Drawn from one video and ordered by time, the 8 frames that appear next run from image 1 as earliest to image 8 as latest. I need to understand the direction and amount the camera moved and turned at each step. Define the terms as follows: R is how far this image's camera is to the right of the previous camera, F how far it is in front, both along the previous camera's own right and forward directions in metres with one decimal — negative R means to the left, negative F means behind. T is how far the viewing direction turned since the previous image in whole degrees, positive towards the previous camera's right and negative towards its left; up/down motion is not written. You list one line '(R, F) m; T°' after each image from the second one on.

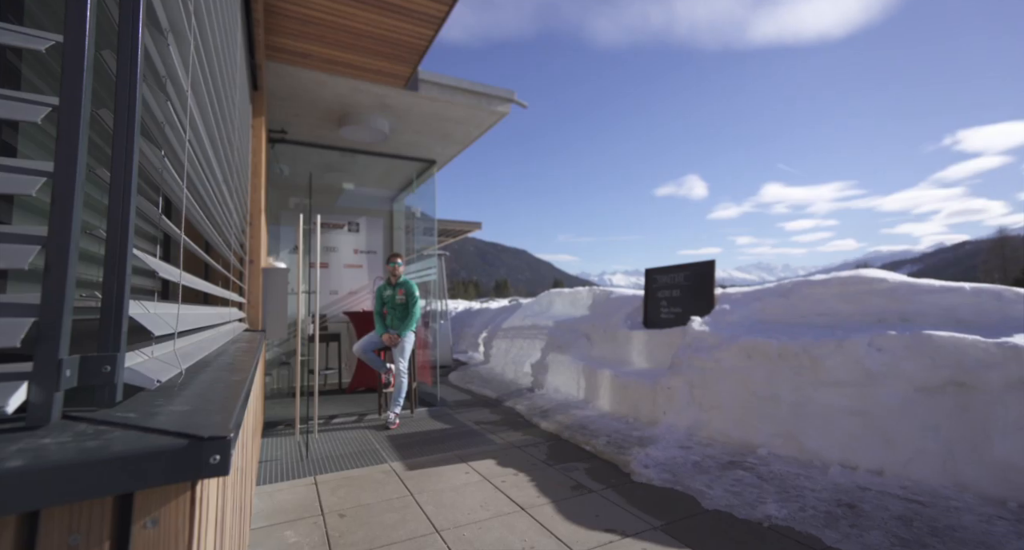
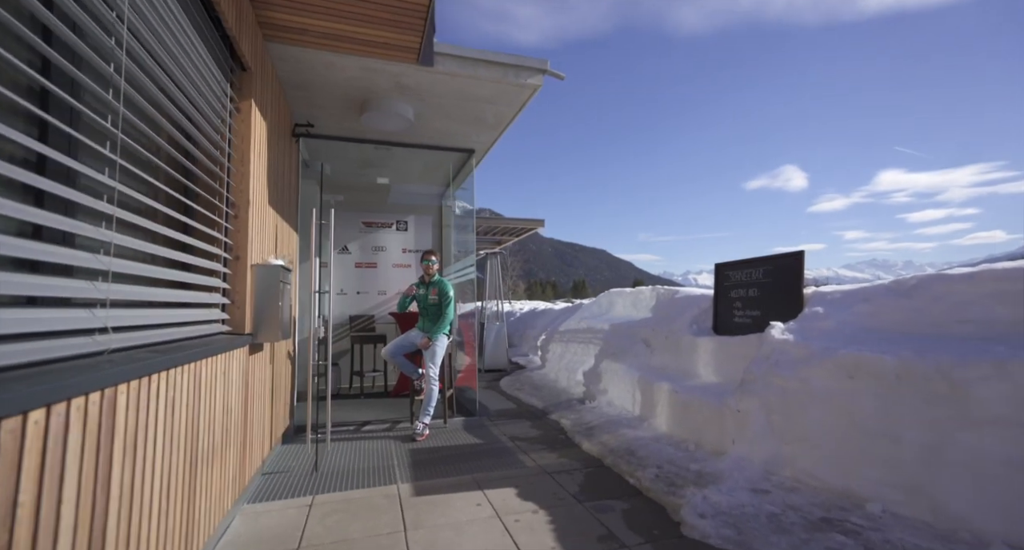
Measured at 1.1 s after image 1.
(+0.4, +0.6) m; -10°
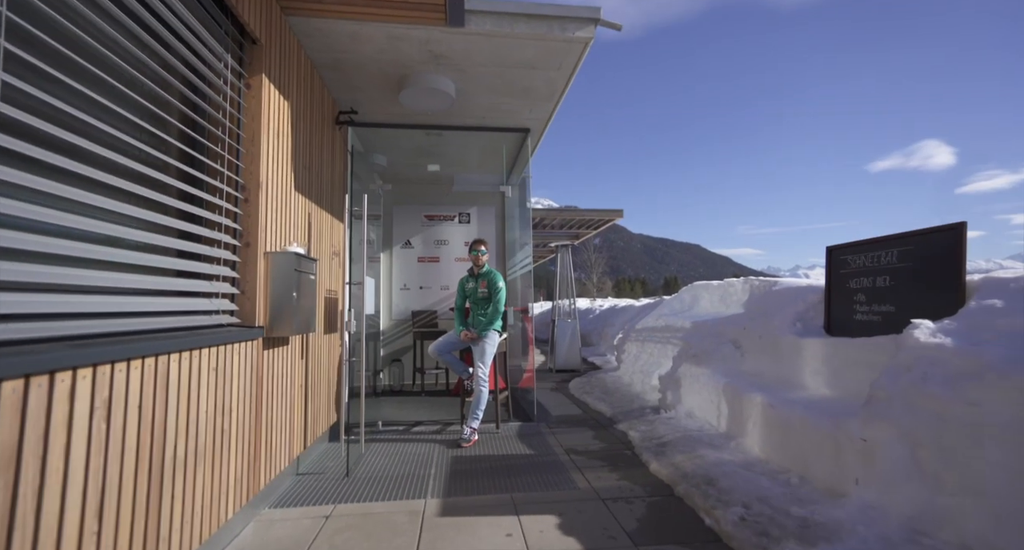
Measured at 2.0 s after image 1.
(+0.3, +0.5) m; -11°
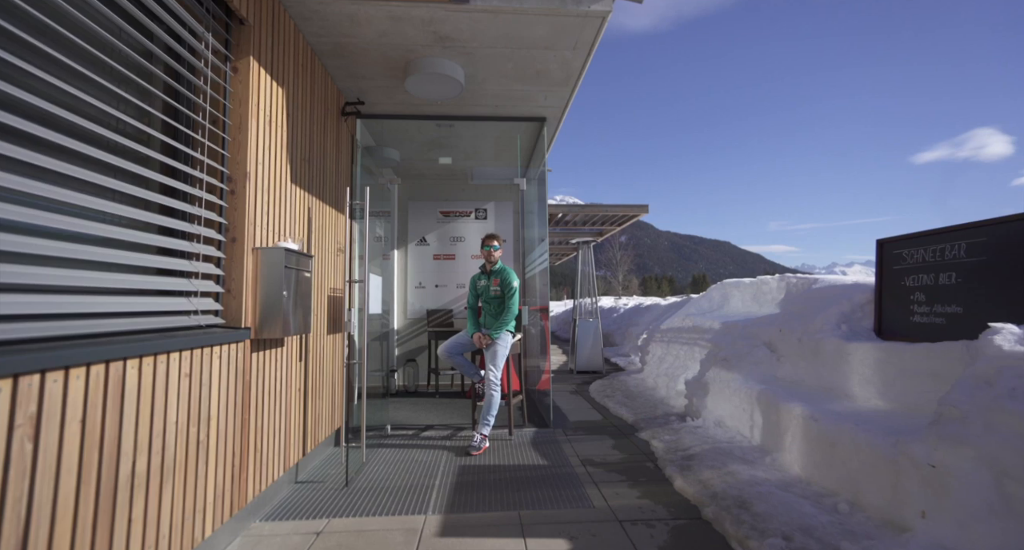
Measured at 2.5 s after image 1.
(+0.1, +0.3) m; -3°
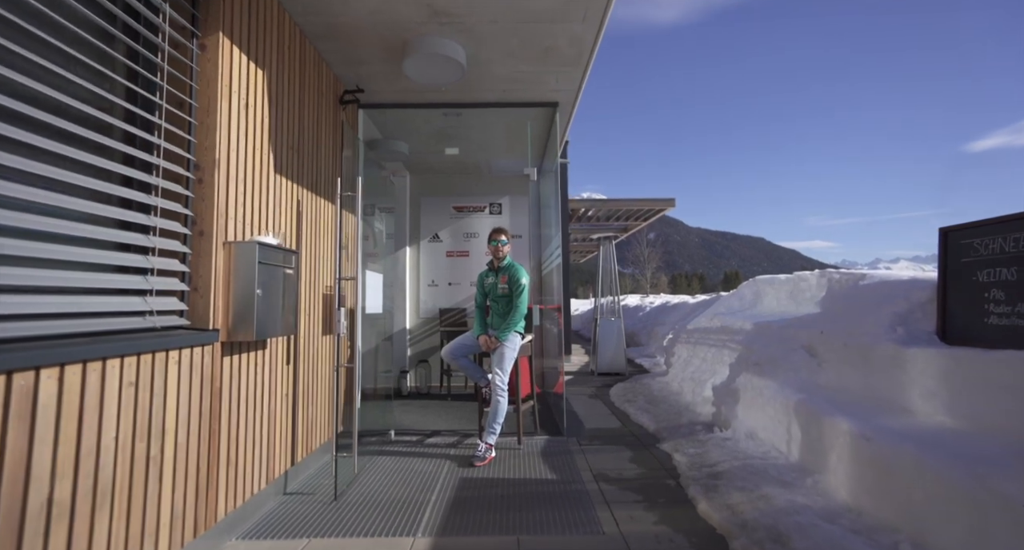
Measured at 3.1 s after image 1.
(+0.2, +0.3) m; -4°
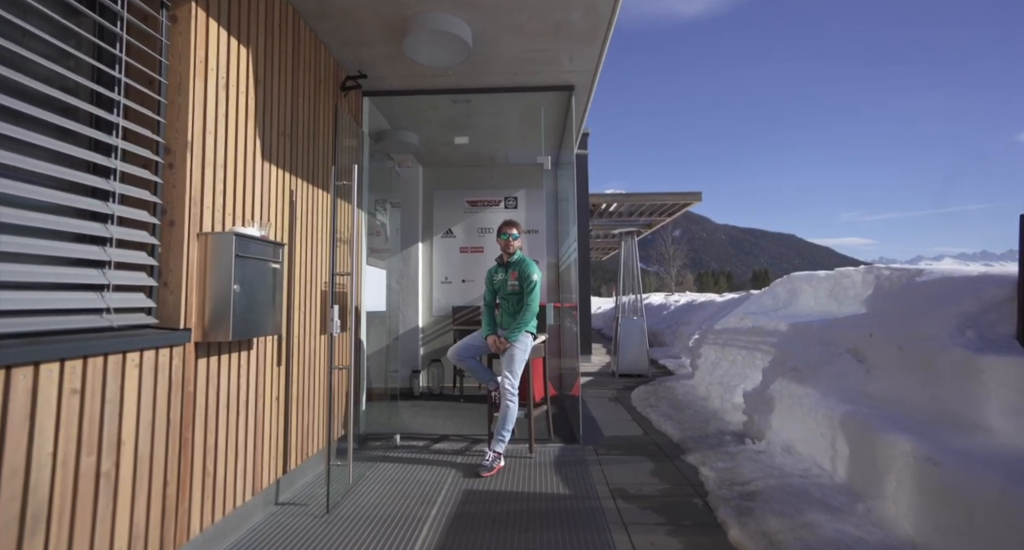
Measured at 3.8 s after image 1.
(+0.1, +0.3) m; -3°
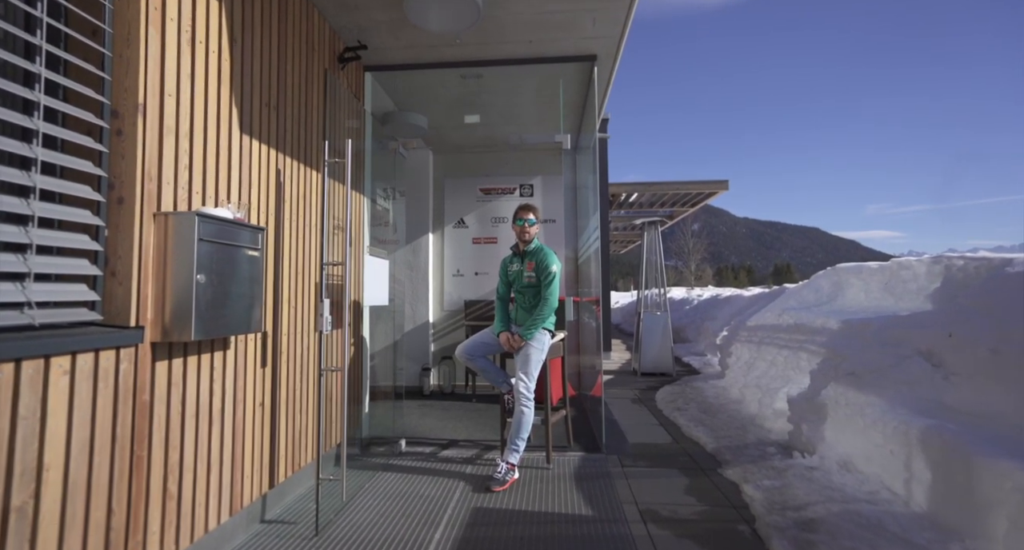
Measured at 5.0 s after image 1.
(0.0, +0.4) m; -2°
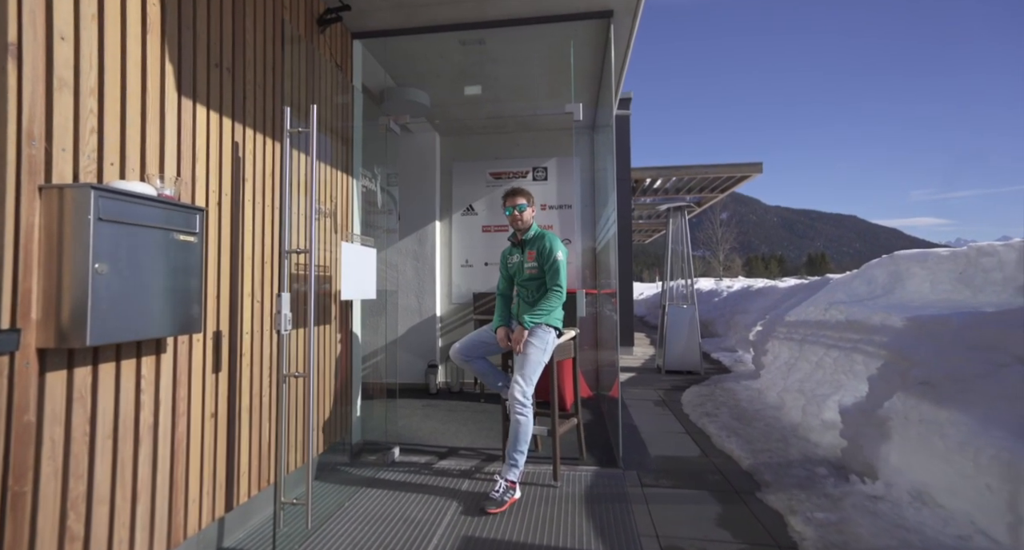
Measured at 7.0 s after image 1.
(+0.1, +0.4) m; -3°
